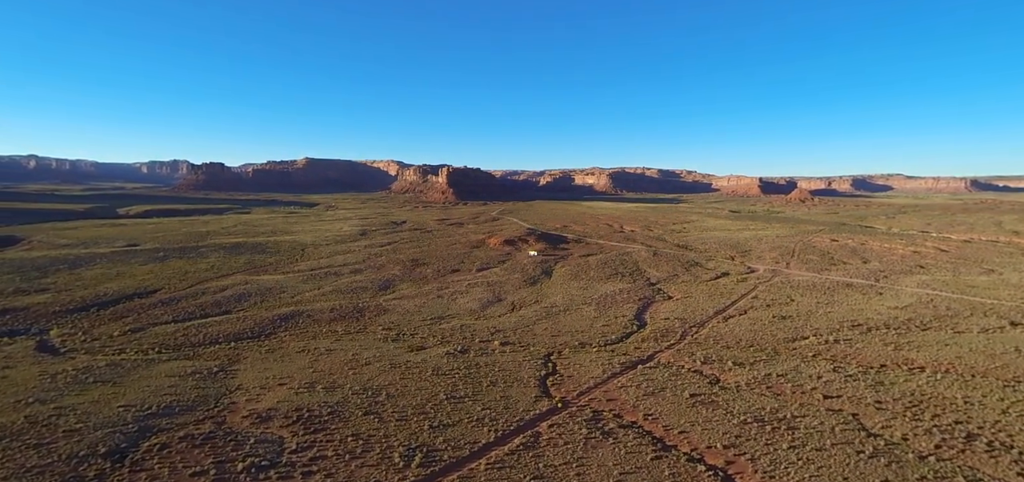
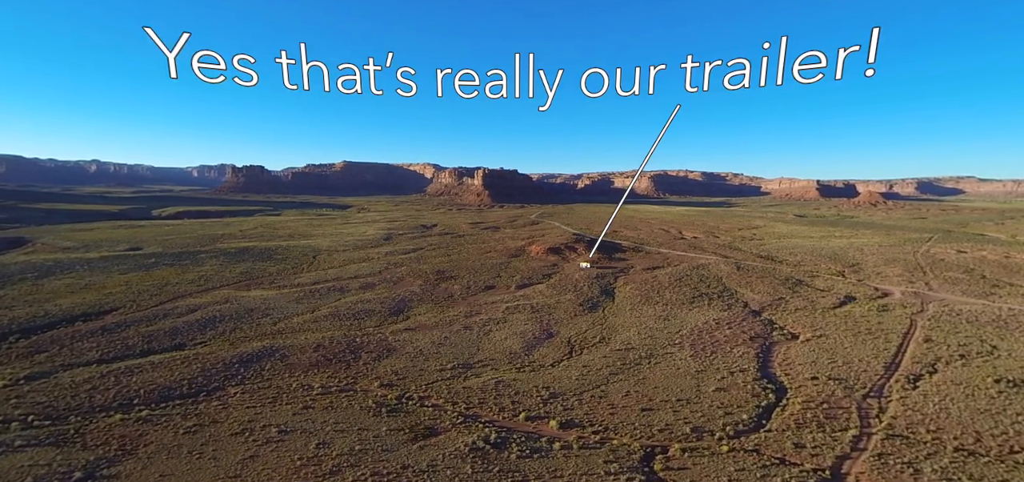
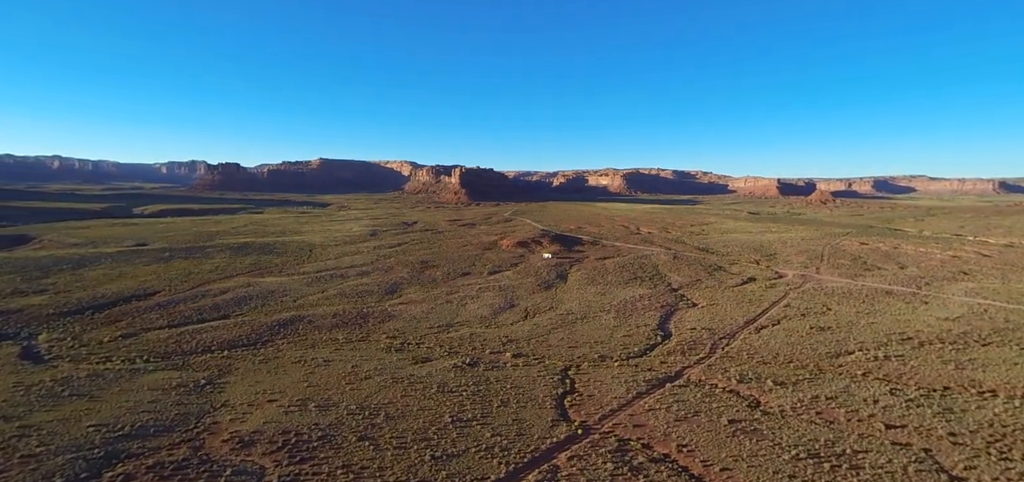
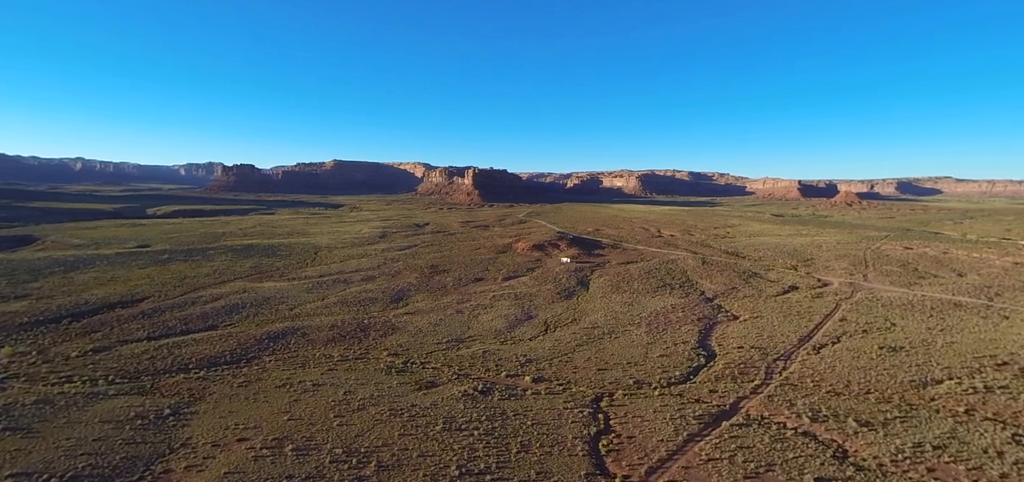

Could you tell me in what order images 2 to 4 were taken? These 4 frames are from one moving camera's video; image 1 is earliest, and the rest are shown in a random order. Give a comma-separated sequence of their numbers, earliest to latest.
3, 4, 2
